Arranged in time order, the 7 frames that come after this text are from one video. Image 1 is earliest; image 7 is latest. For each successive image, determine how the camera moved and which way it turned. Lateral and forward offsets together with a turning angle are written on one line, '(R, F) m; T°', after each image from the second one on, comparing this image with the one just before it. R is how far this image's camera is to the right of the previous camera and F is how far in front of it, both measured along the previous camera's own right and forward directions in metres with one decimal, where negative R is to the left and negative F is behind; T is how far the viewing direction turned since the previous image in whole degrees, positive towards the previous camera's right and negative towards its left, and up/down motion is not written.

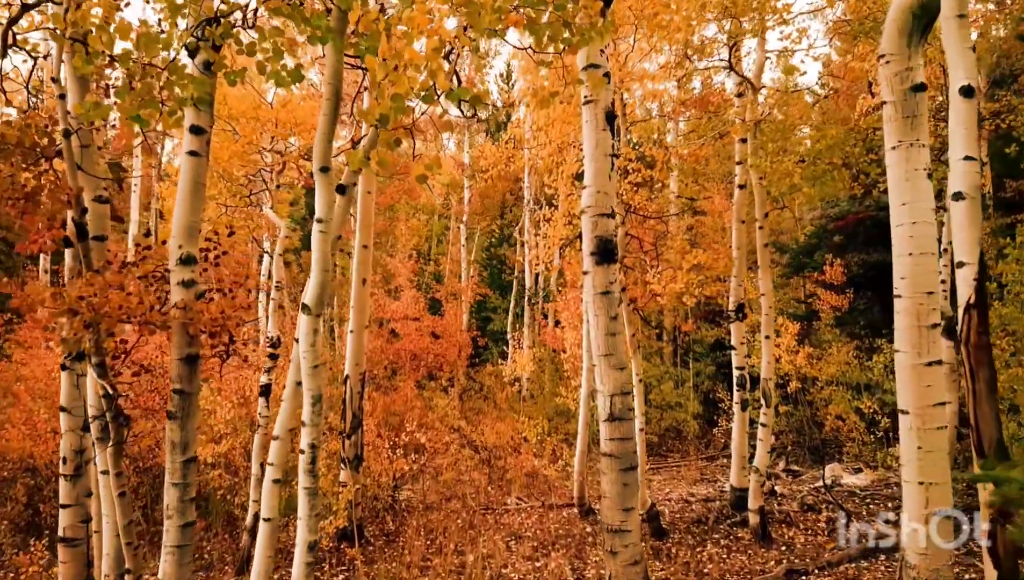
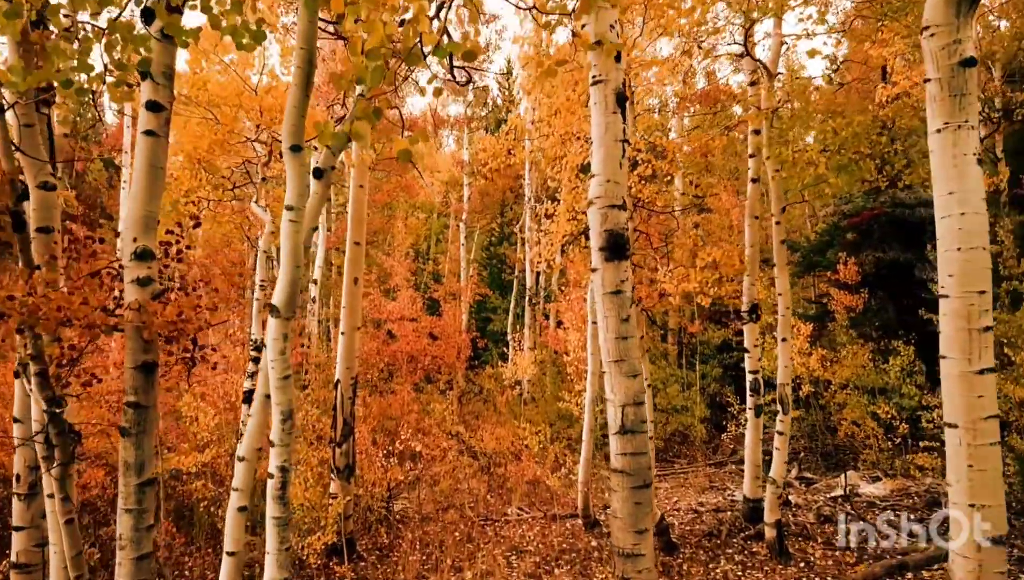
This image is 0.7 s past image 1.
(0.0, +0.5) m; 0°
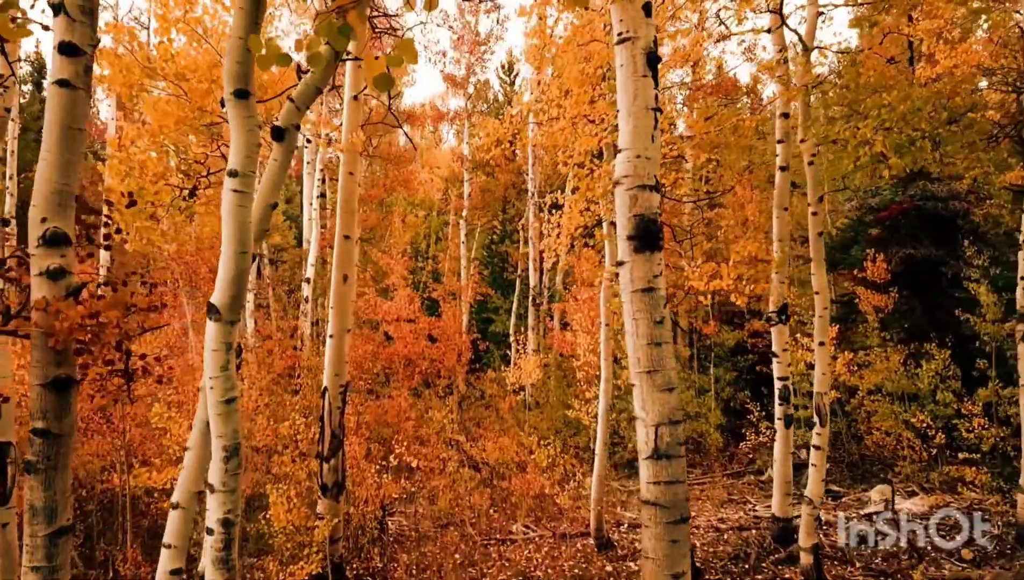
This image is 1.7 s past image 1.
(0.0, +0.8) m; 0°
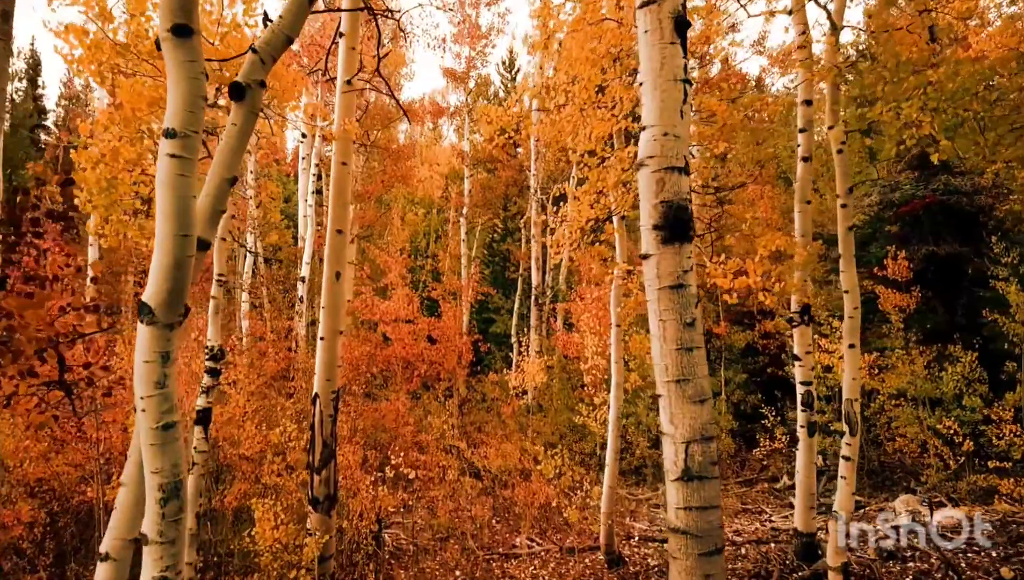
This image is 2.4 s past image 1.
(0.0, +0.5) m; 0°
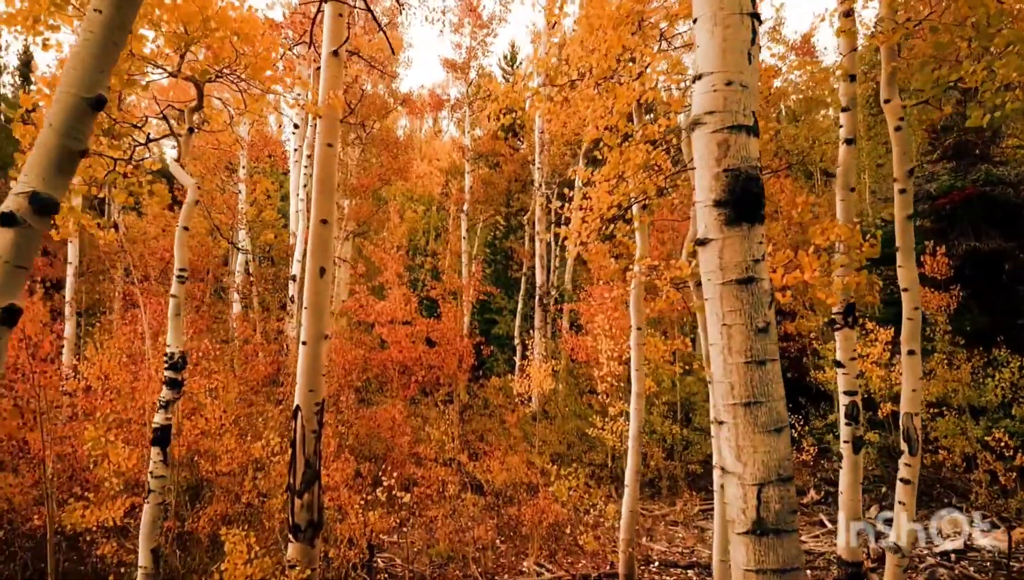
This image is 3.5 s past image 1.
(-0.1, +0.9) m; 0°
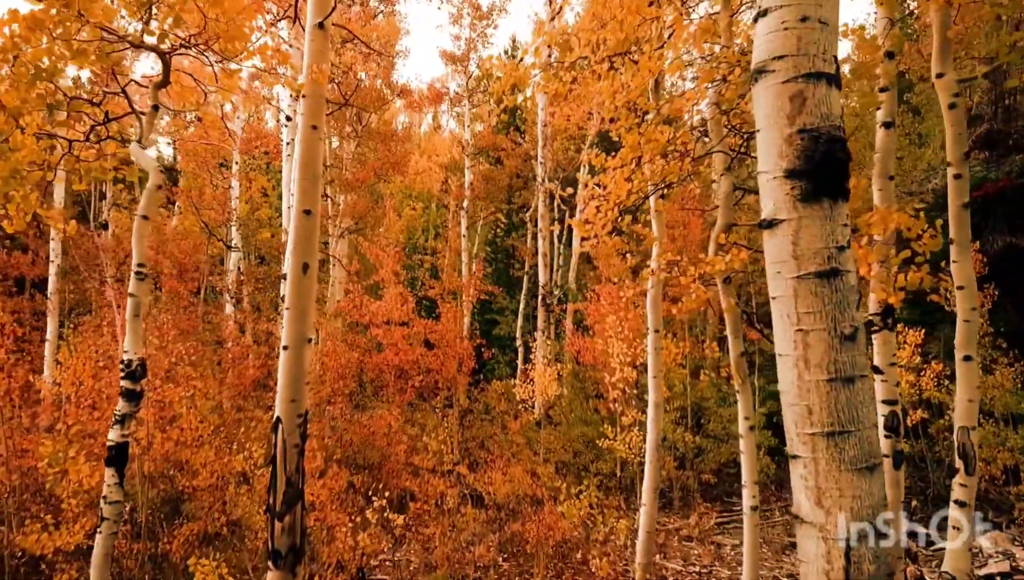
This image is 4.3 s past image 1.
(0.0, +0.6) m; 0°
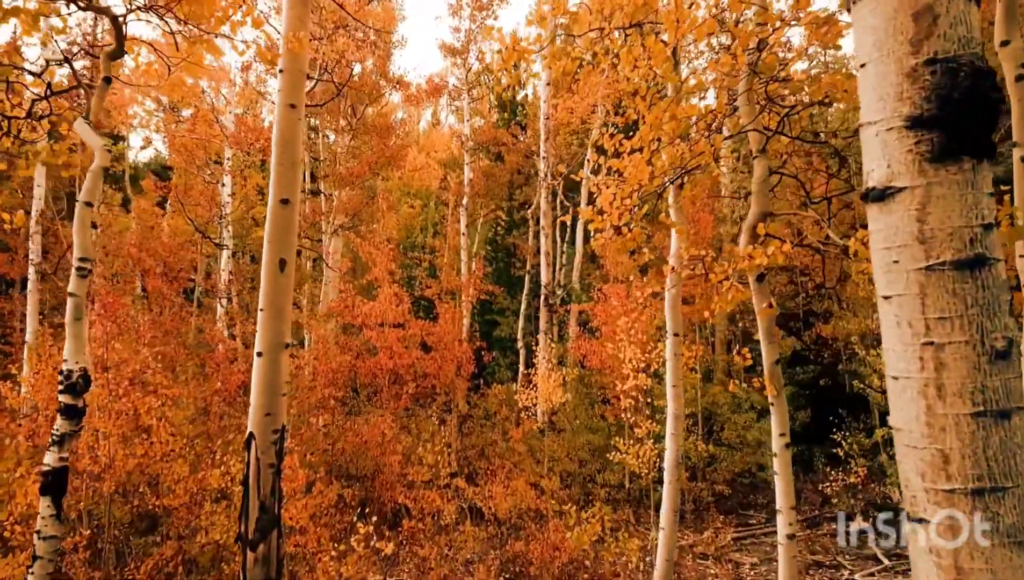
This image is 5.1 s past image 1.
(0.0, +0.6) m; 0°
